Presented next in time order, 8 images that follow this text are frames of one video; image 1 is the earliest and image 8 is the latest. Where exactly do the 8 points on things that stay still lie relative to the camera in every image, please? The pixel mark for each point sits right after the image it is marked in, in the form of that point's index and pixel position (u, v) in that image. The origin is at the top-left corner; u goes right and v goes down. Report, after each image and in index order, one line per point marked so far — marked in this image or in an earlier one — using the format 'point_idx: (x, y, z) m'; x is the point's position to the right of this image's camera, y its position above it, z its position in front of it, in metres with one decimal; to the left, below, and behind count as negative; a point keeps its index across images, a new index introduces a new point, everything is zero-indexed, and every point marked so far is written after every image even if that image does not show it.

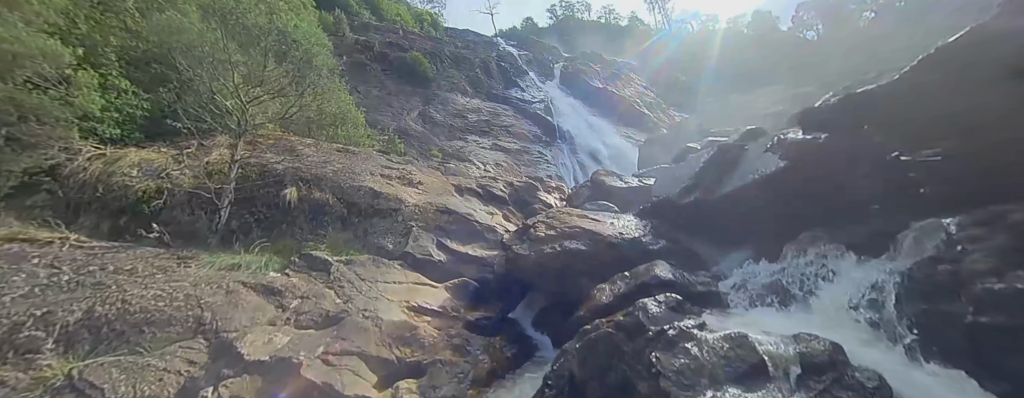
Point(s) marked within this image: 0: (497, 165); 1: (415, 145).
0: (-0.9, +2.0, +19.1) m
1: (-5.9, +3.2, +18.9) m
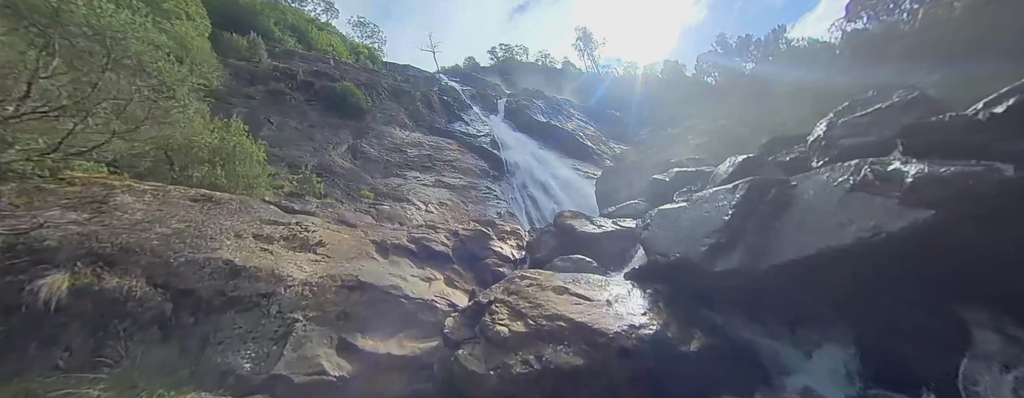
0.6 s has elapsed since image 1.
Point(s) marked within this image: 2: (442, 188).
0: (-3.8, -0.3, +16.8) m
1: (-8.8, +0.7, +15.9) m
2: (-4.3, +0.6, +19.0) m
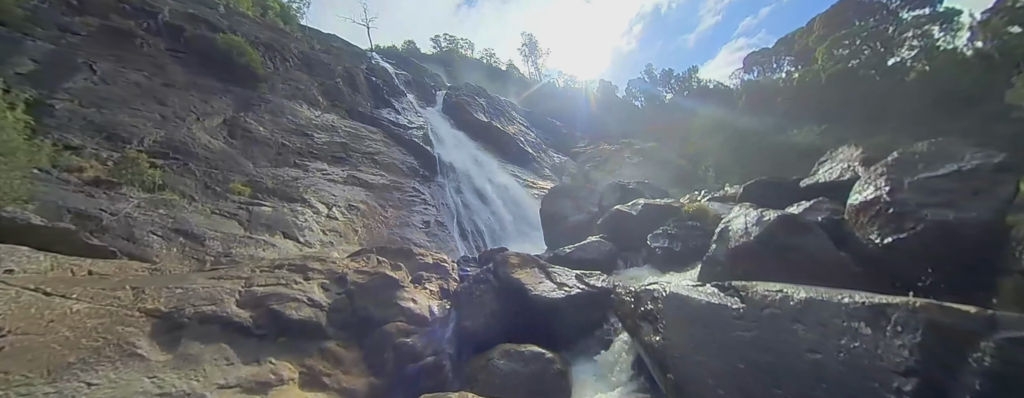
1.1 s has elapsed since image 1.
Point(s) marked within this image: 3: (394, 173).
0: (-7.0, -0.4, +13.4) m
1: (-11.5, +1.0, +11.5) m
2: (-7.8, +0.6, +15.5) m
3: (-7.1, +1.6, +18.7) m
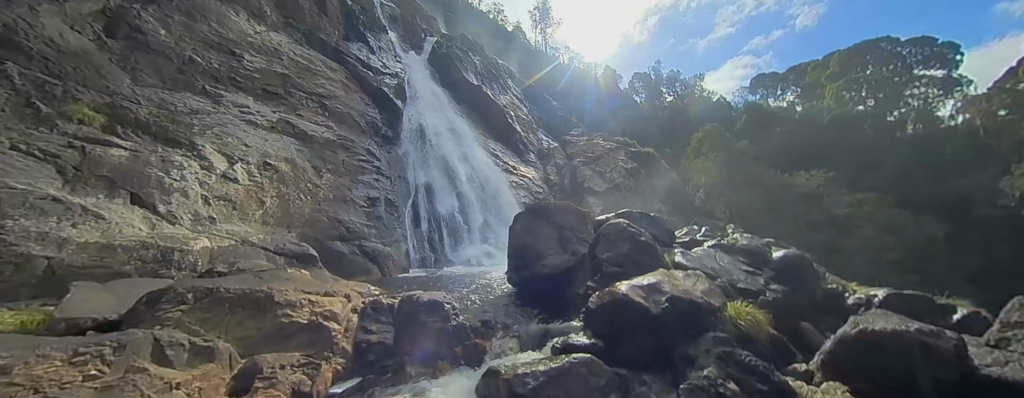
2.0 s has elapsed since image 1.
0: (-8.0, +1.0, +10.0) m
1: (-12.0, +3.1, +7.6) m
2: (-8.7, +2.3, +11.9) m
3: (-8.0, +3.5, +15.1) m
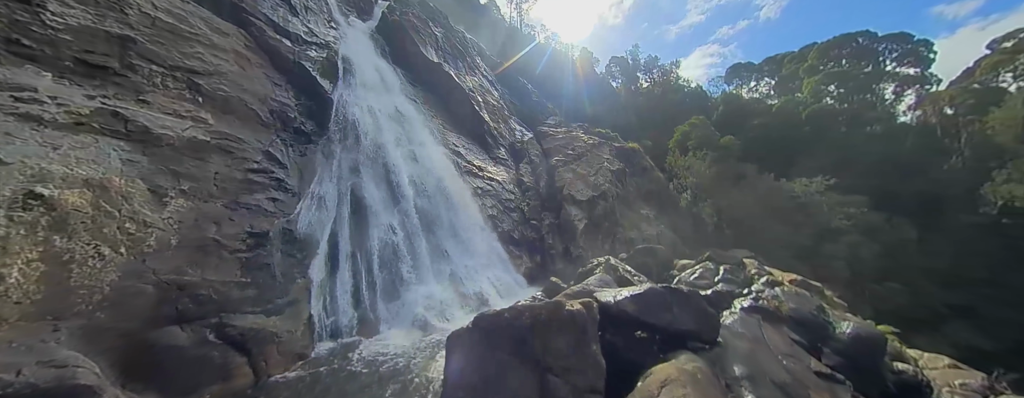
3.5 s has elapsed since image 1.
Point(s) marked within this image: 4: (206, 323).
0: (-8.9, -0.1, +5.6) m
1: (-12.7, +1.8, +2.7) m
2: (-9.8, +1.3, +7.3) m
3: (-9.3, +2.7, +10.5) m
4: (-6.4, -2.6, +6.6) m
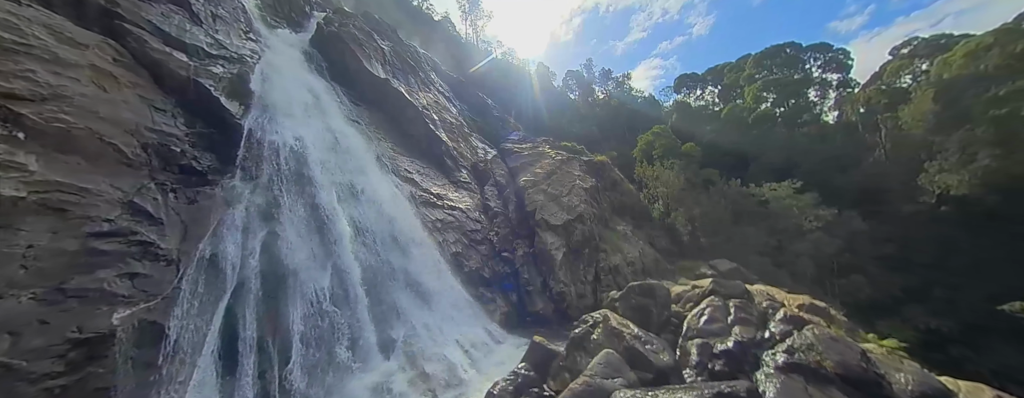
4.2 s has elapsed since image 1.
0: (-9.2, -1.6, +2.5) m
1: (-12.8, +0.2, -0.6) m
2: (-10.4, -0.3, +4.2) m
3: (-10.3, +0.9, +7.5) m
4: (-6.7, -3.9, +3.7) m
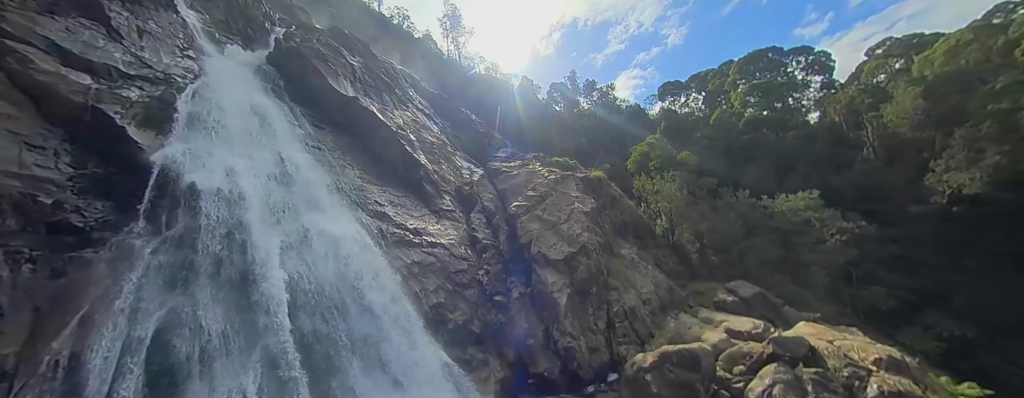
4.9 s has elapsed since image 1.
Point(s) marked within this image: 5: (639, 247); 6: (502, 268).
0: (-9.1, -2.8, -0.1) m
1: (-12.7, -1.1, -3.3) m
2: (-10.4, -1.6, +1.6) m
3: (-10.5, -0.5, +5.0) m
4: (-6.5, -5.1, +1.1) m
5: (+7.8, -2.9, +19.4) m
6: (-0.4, -2.9, +13.5) m
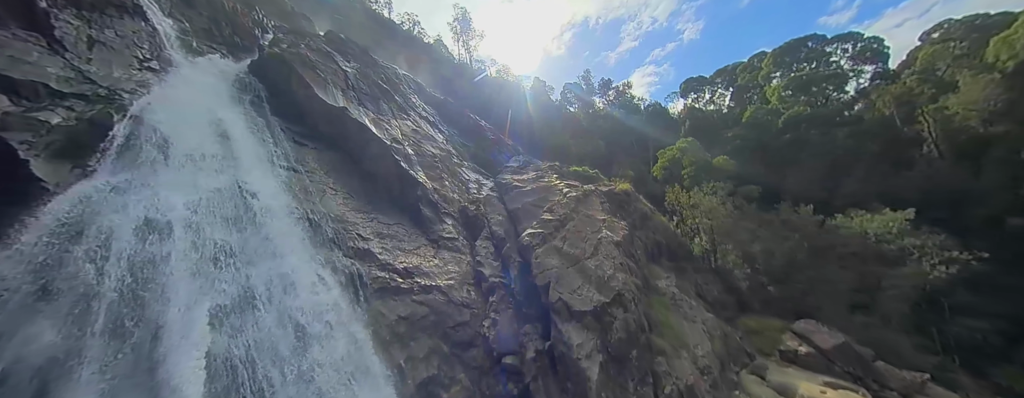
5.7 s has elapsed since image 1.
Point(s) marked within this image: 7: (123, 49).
0: (-9.3, -4.0, -2.2) m
1: (-13.1, -2.3, -5.2) m
2: (-10.5, -2.8, -0.4) m
3: (-10.5, -1.7, +2.9) m
4: (-6.6, -6.2, -1.1) m
5: (+8.6, -3.9, +16.4) m
6: (+0.1, -4.0, +10.9) m
7: (-14.4, +5.5, +11.5) m
